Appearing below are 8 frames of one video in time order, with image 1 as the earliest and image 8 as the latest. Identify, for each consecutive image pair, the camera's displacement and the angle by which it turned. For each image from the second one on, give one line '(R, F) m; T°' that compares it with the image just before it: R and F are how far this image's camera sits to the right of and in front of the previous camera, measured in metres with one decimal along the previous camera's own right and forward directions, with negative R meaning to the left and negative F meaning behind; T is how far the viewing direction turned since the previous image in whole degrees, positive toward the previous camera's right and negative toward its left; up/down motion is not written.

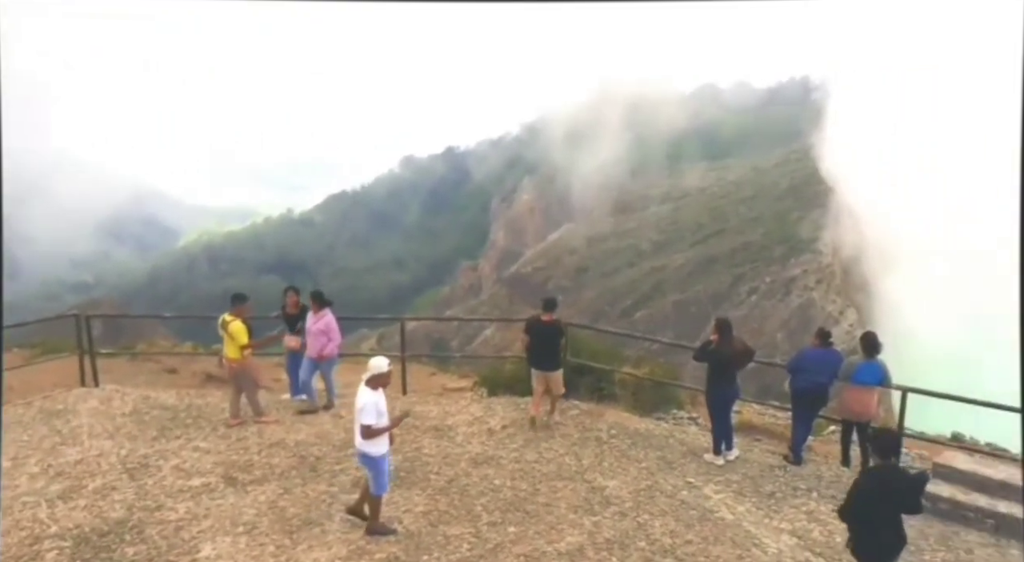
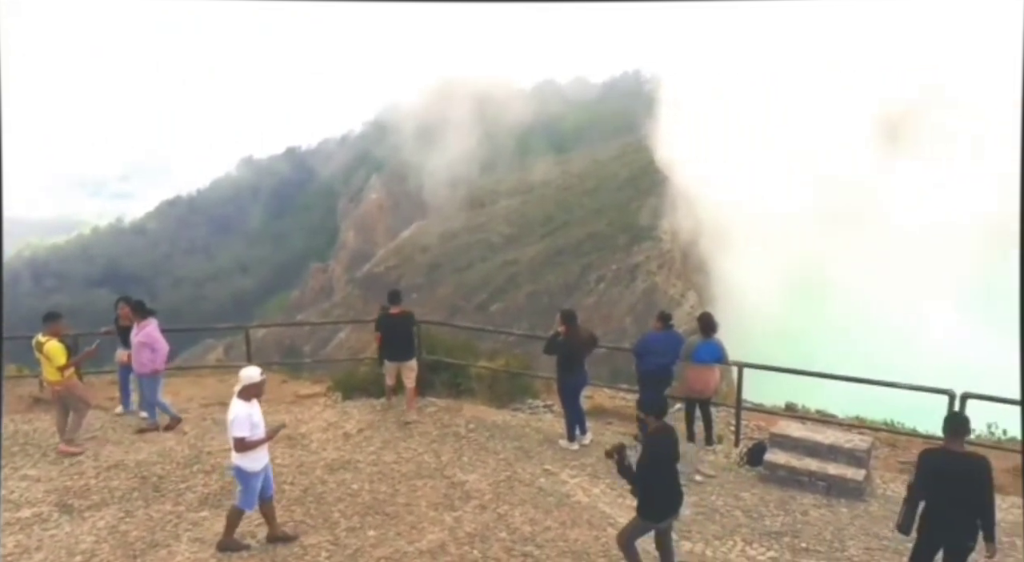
(+0.6, 0.0) m; +6°
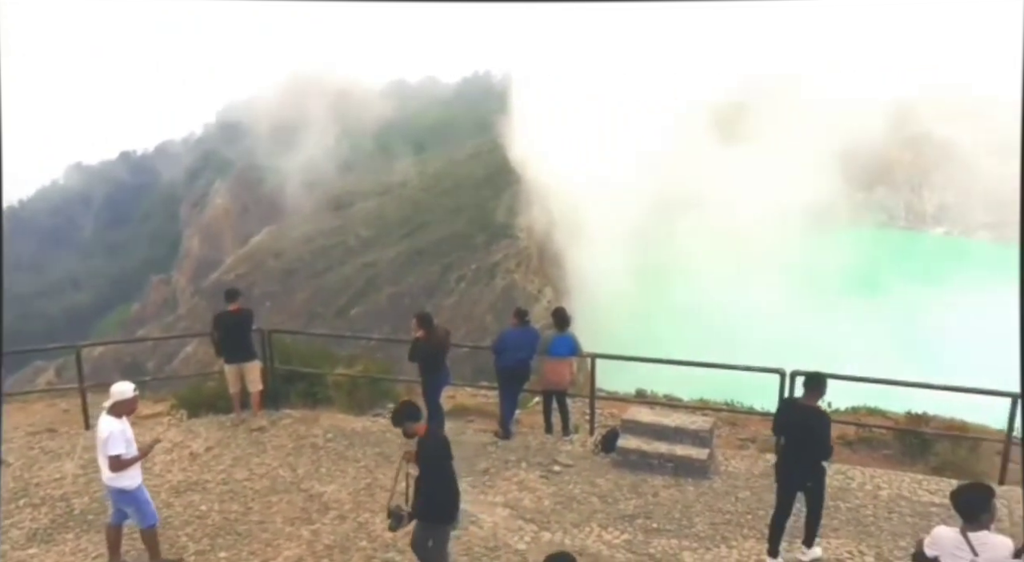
(+0.5, 0.0) m; +8°
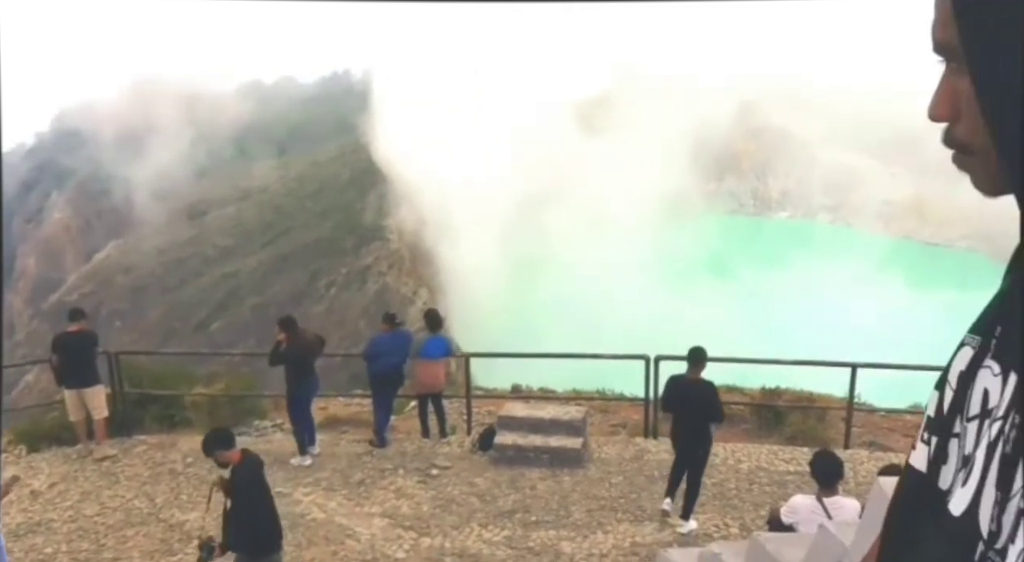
(+0.4, 0.0) m; +8°
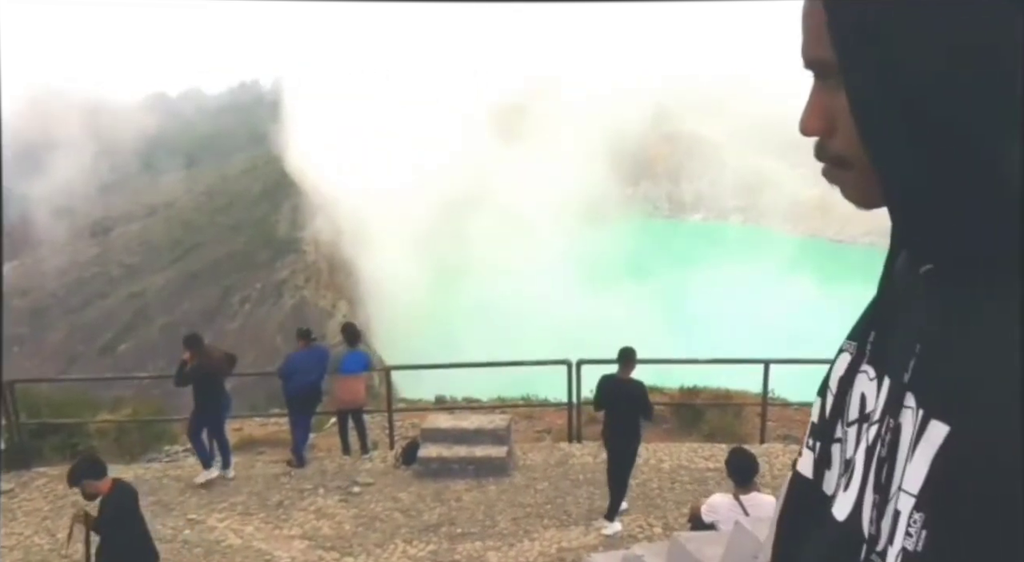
(+0.3, 0.0) m; +4°
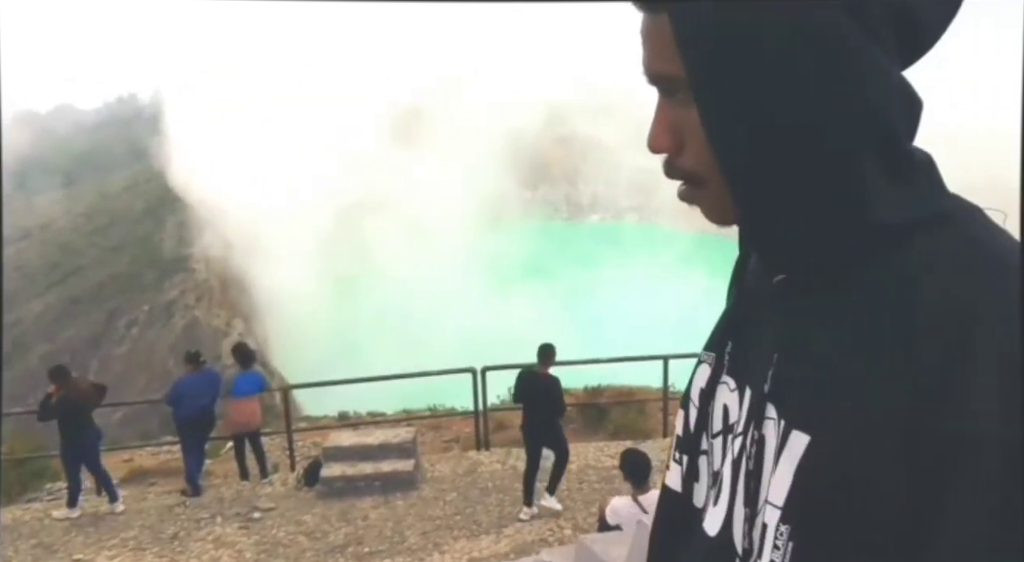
(+0.4, +0.1) m; +4°
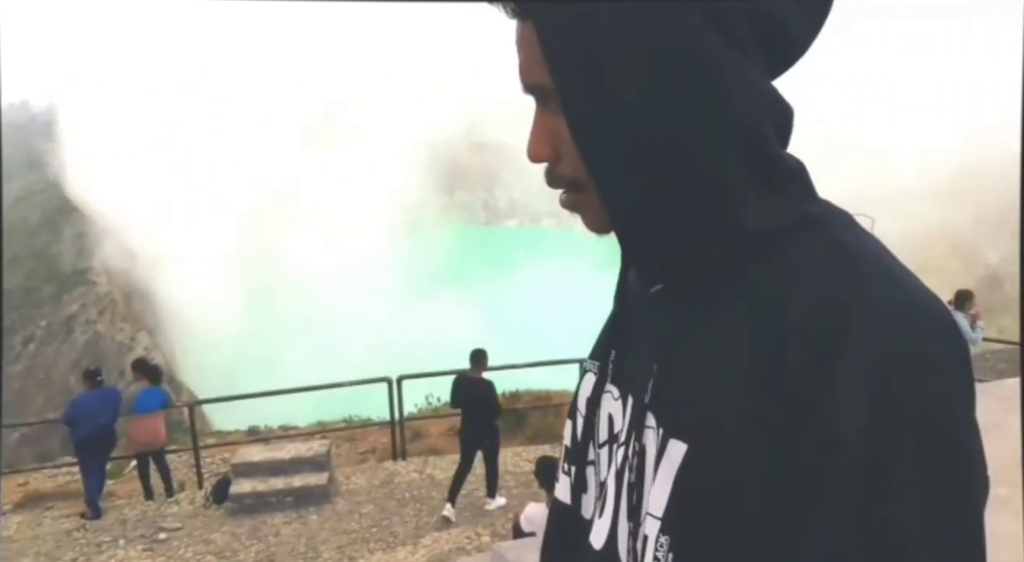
(+0.4, 0.0) m; +3°
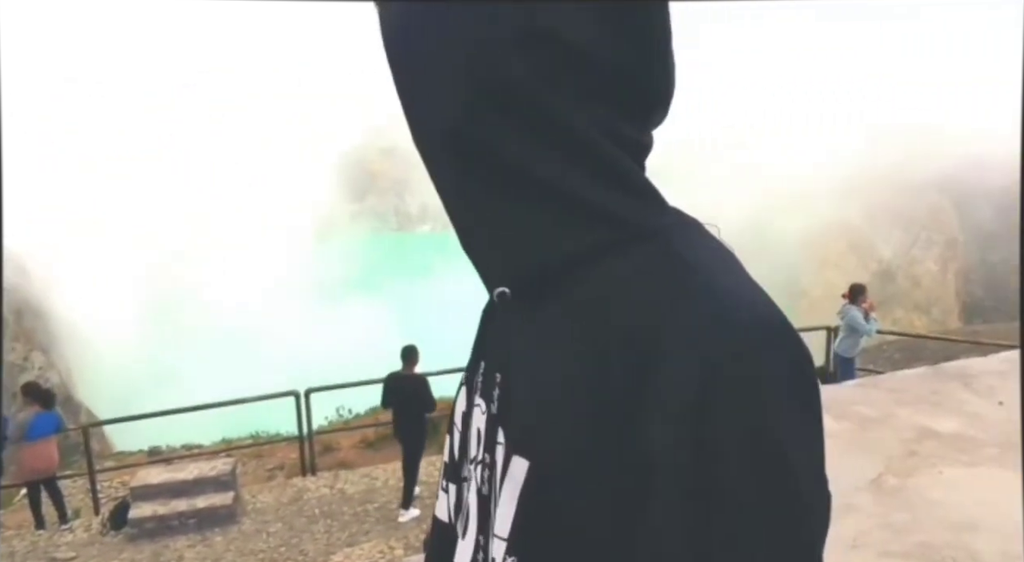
(+0.4, +0.1) m; +3°
